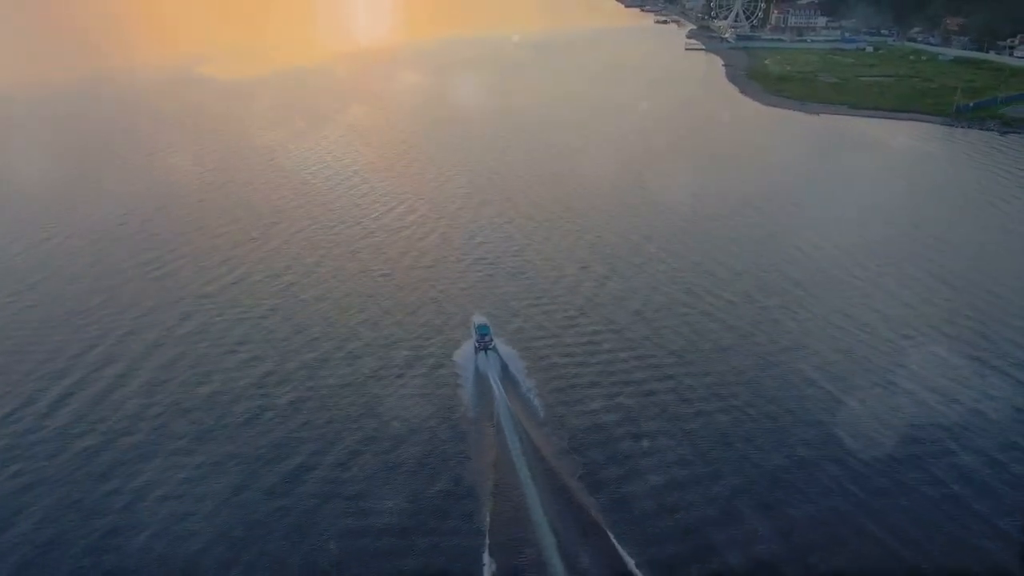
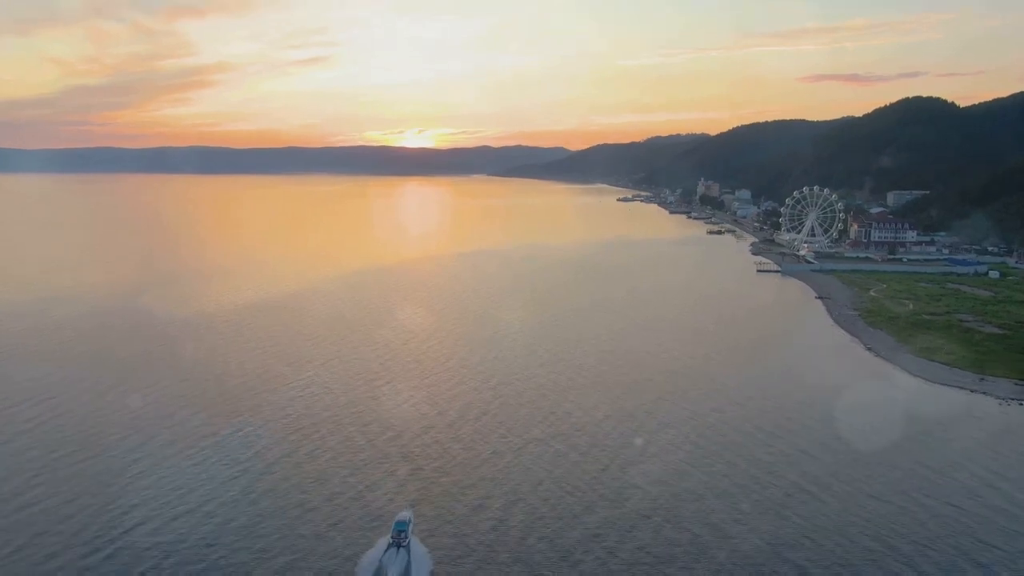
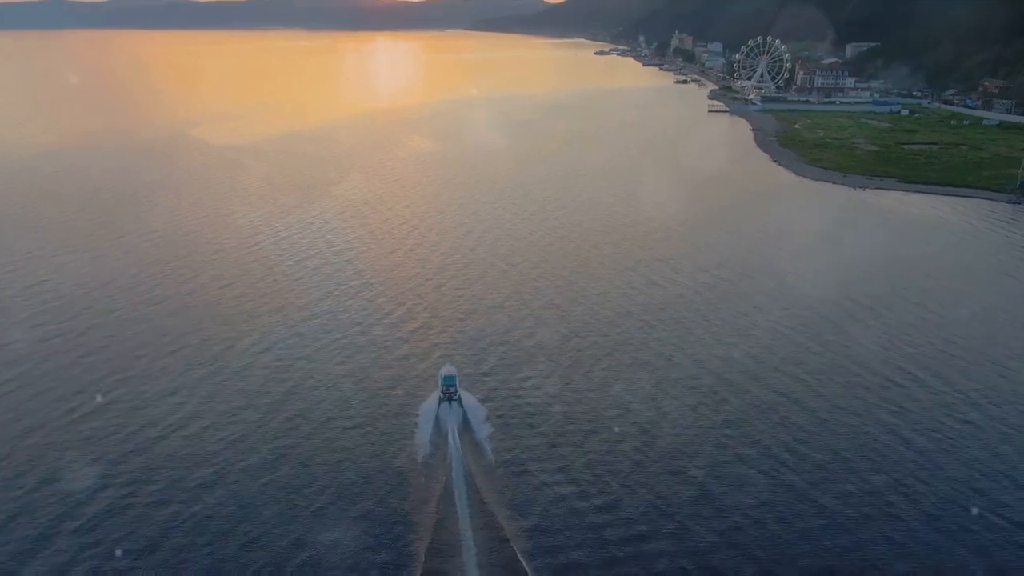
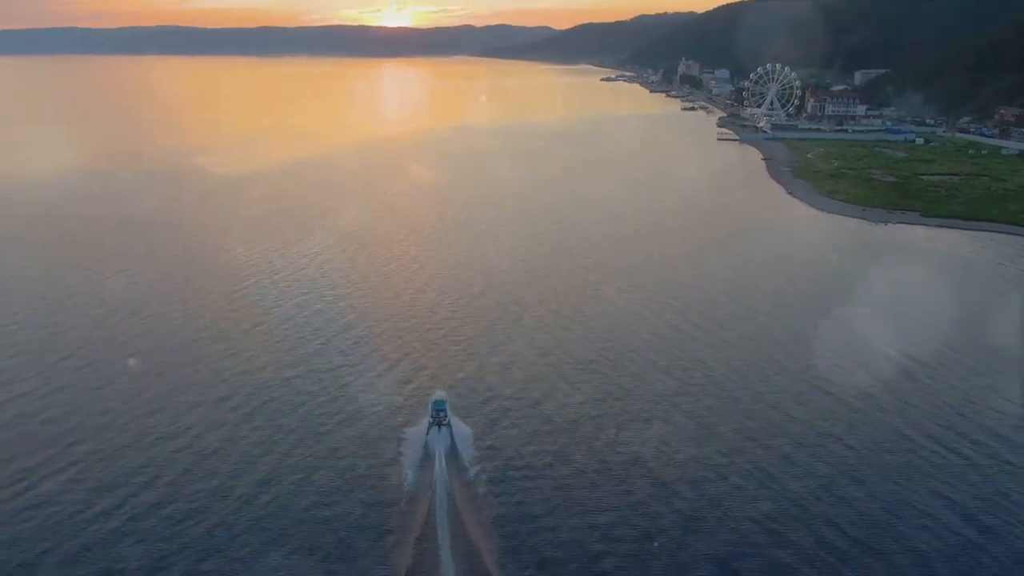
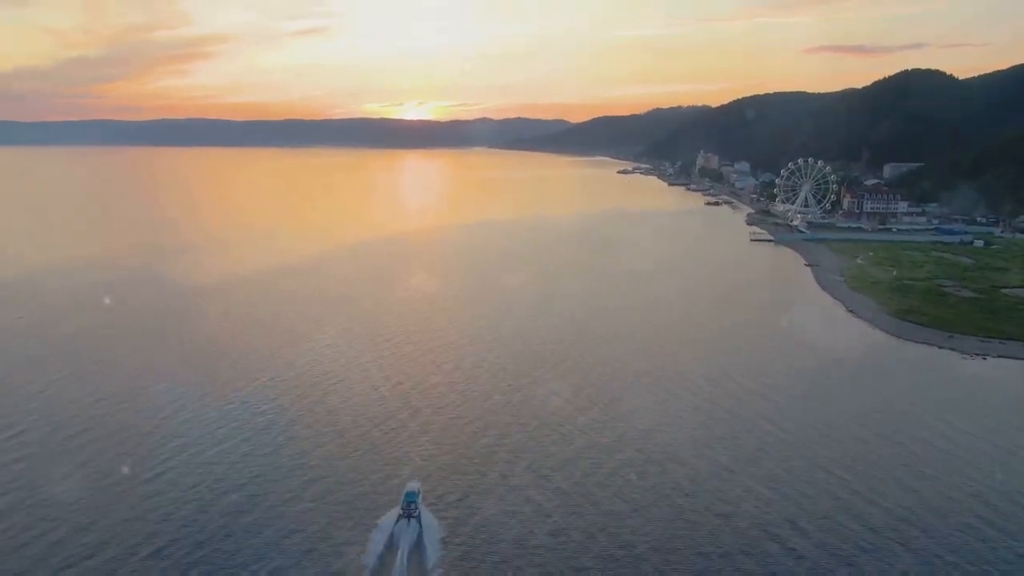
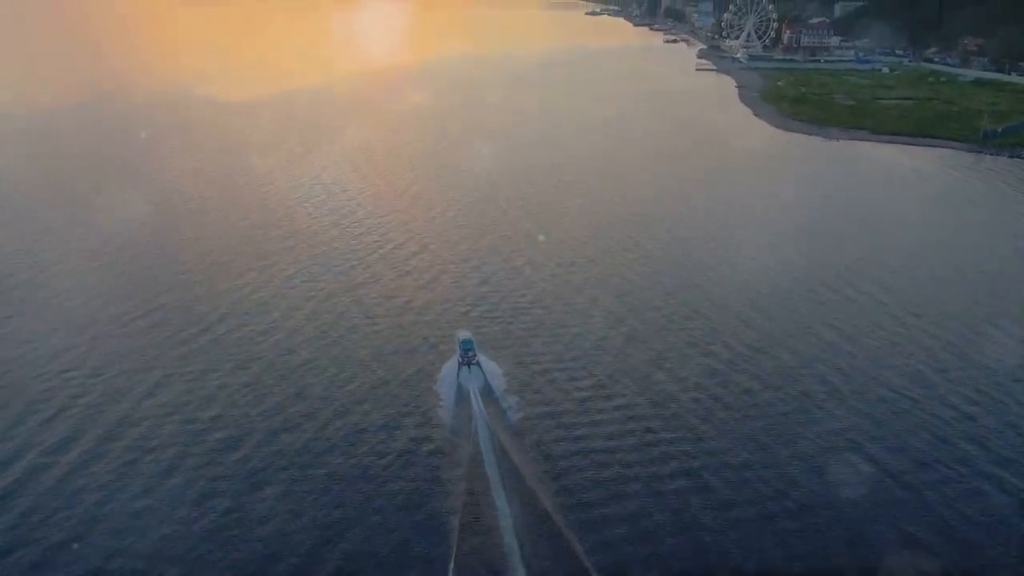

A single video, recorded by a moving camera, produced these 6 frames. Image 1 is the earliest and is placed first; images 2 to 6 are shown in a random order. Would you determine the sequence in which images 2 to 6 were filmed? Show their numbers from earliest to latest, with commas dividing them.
6, 3, 4, 5, 2
